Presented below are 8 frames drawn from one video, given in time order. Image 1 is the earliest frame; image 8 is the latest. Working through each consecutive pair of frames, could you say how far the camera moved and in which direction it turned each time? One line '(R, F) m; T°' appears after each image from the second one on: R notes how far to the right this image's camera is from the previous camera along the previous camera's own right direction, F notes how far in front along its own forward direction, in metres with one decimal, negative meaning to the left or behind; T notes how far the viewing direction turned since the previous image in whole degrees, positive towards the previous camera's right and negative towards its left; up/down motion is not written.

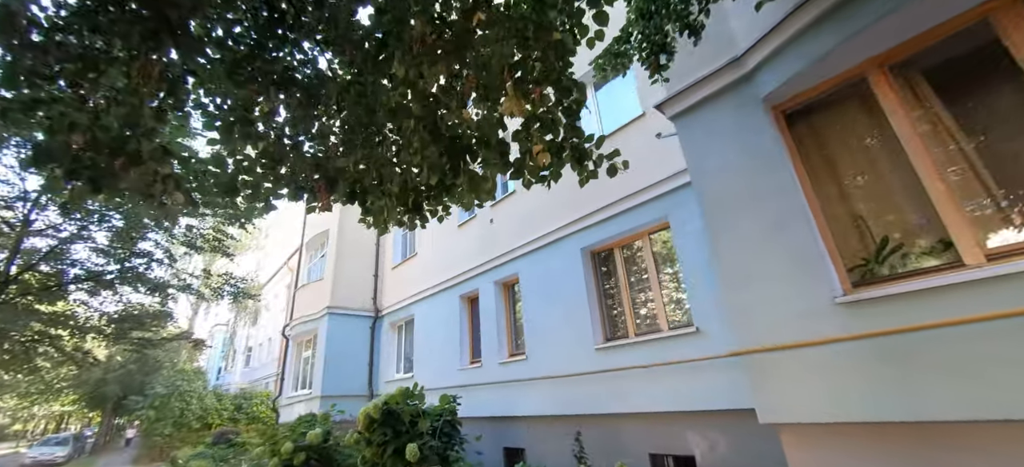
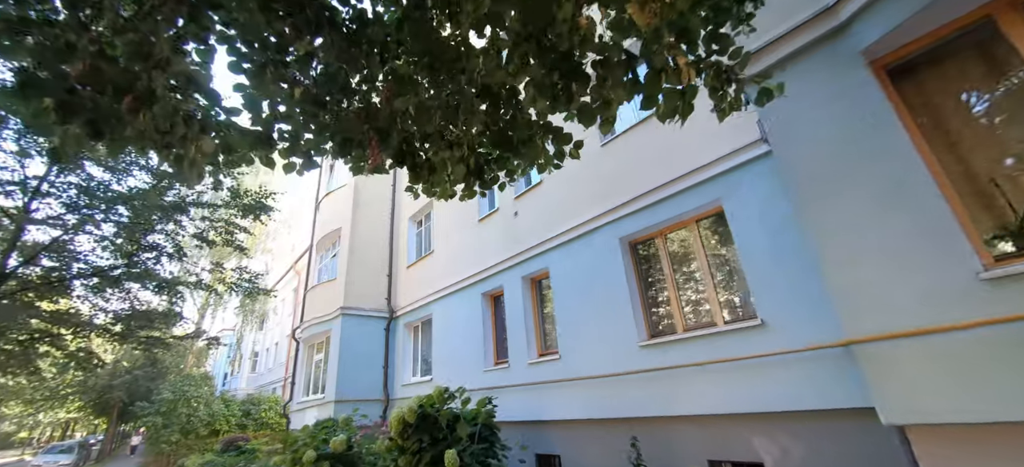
(-0.4, +0.4) m; 0°
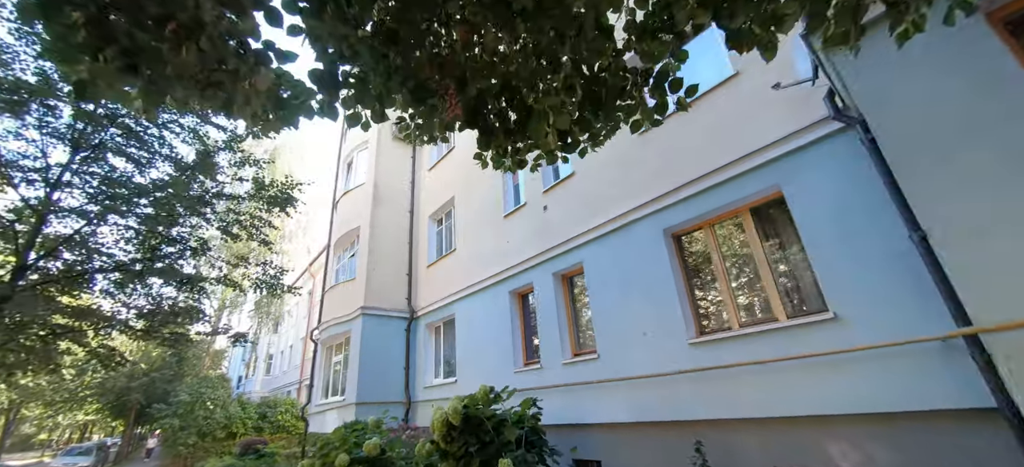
(-0.4, +0.3) m; -1°
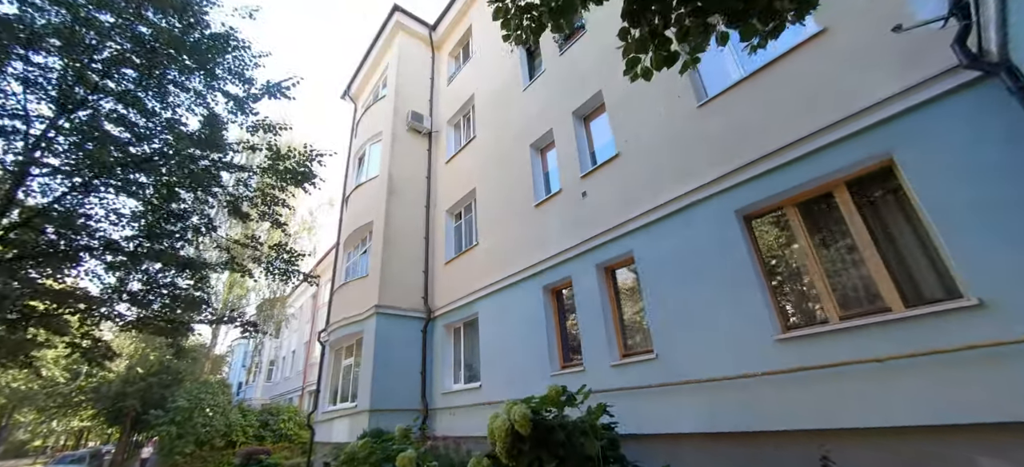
(-0.6, +0.7) m; 0°
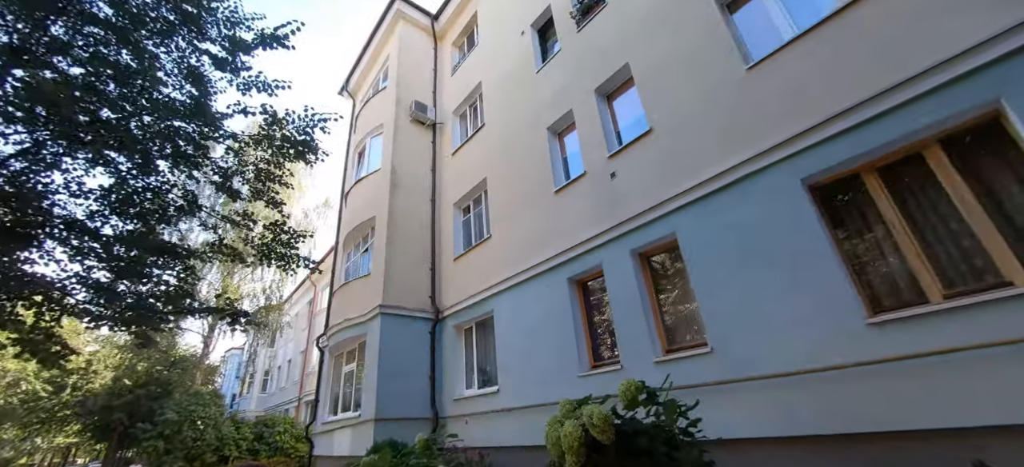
(-0.4, +0.7) m; +1°
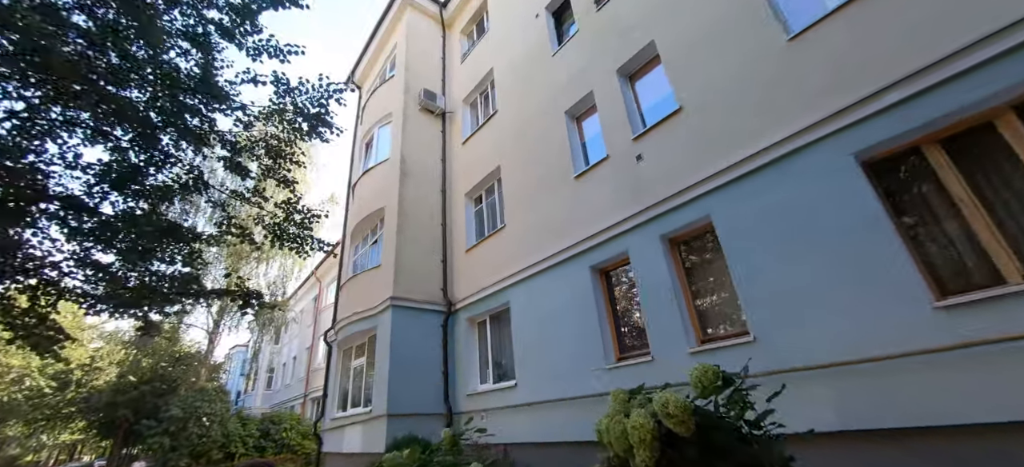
(-0.3, +0.3) m; 0°
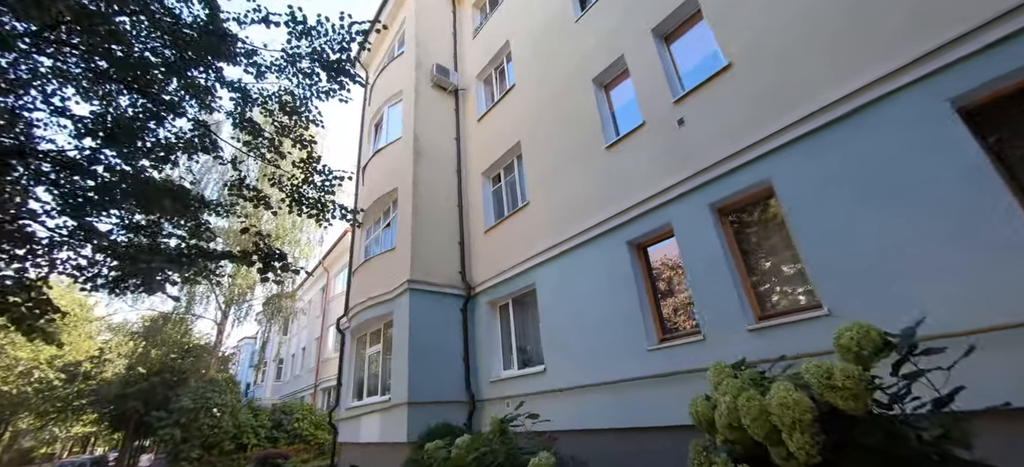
(-0.4, +0.5) m; 0°
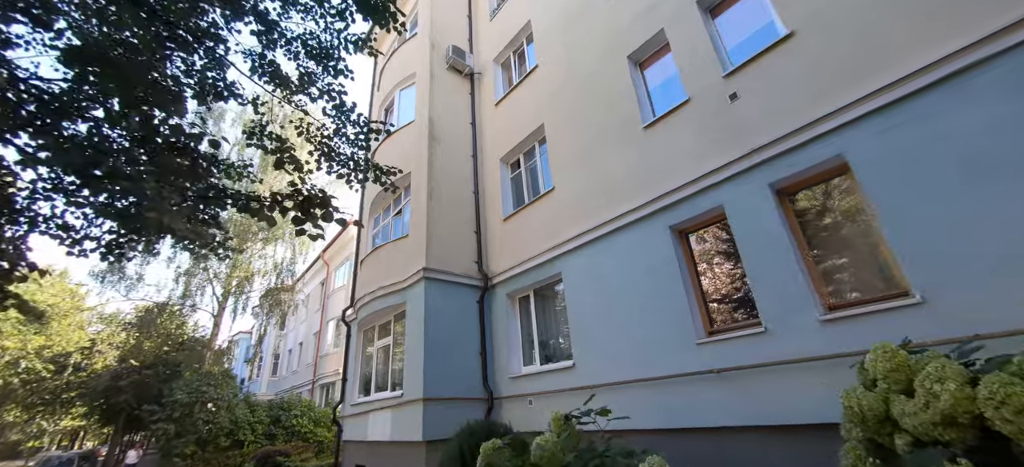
(-0.5, +0.5) m; 0°
